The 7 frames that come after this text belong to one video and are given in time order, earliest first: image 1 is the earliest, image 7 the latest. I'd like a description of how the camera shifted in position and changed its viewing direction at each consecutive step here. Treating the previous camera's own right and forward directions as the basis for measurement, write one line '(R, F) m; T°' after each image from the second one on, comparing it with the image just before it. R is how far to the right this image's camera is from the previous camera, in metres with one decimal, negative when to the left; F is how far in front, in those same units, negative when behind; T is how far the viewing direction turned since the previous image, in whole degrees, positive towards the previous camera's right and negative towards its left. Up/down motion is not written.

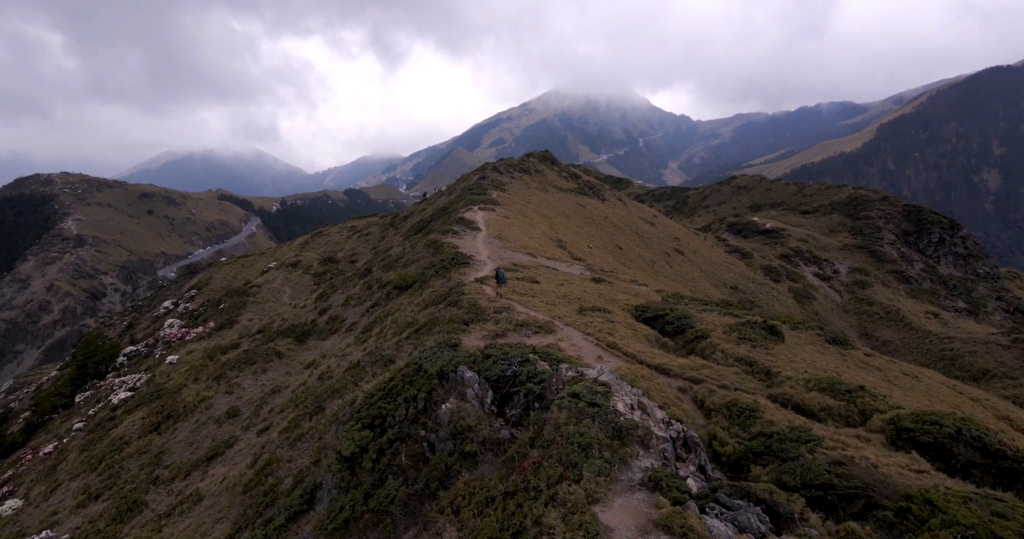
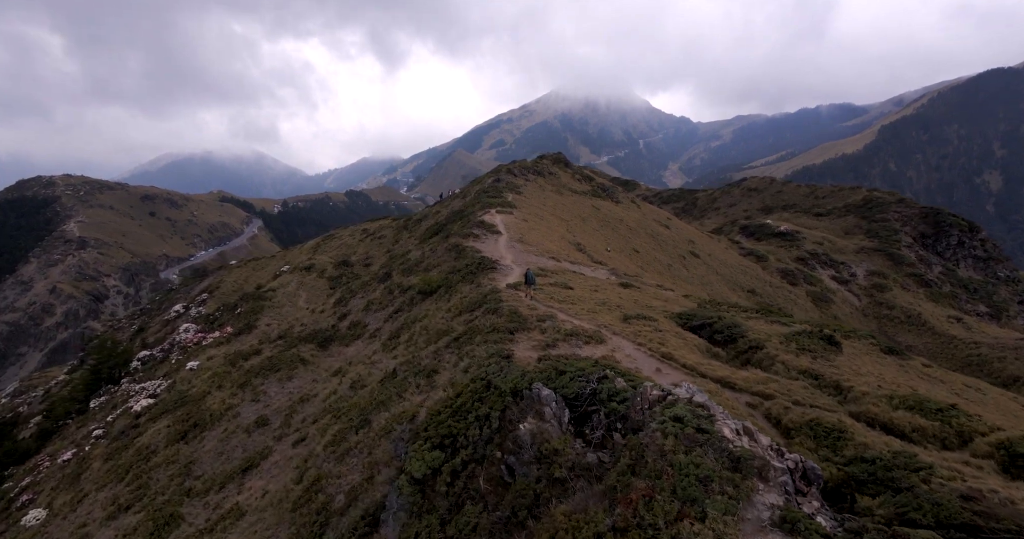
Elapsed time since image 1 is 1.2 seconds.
(-2.0, +0.7) m; 0°
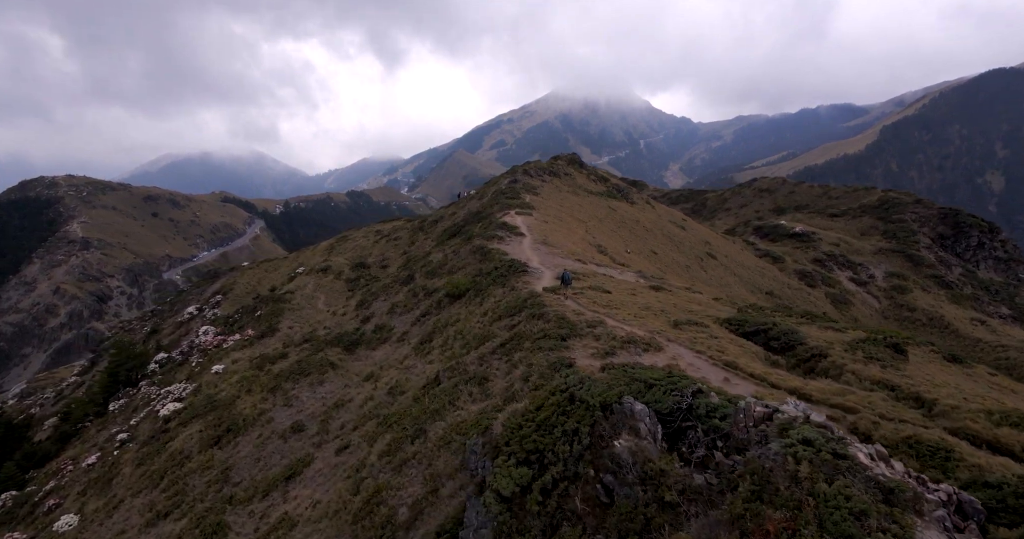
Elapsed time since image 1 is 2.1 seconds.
(-2.2, +0.5) m; 0°
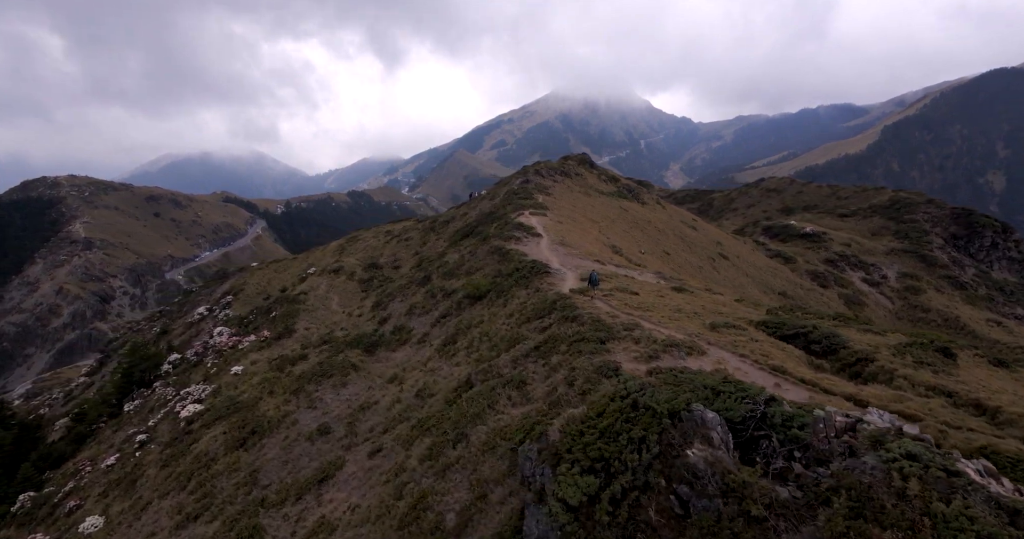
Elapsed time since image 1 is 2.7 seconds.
(-1.6, +0.2) m; 0°
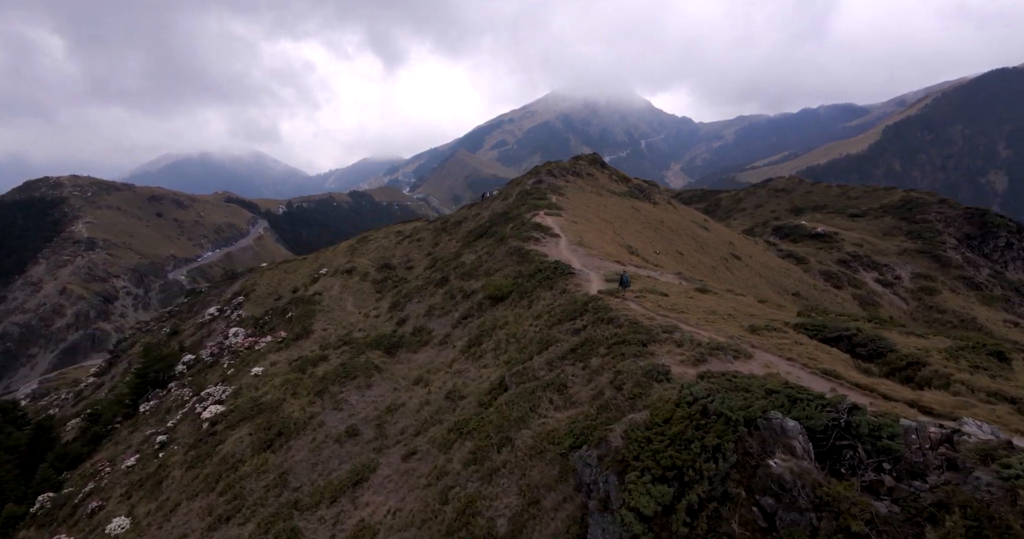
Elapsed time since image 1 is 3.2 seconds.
(-1.7, +0.3) m; 0°
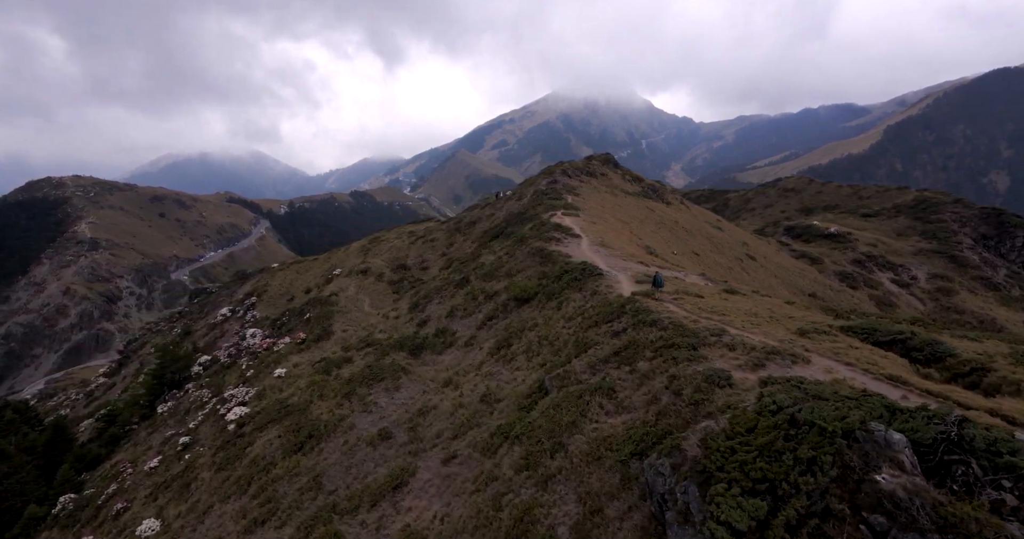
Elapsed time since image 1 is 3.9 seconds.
(-1.9, +0.3) m; 0°
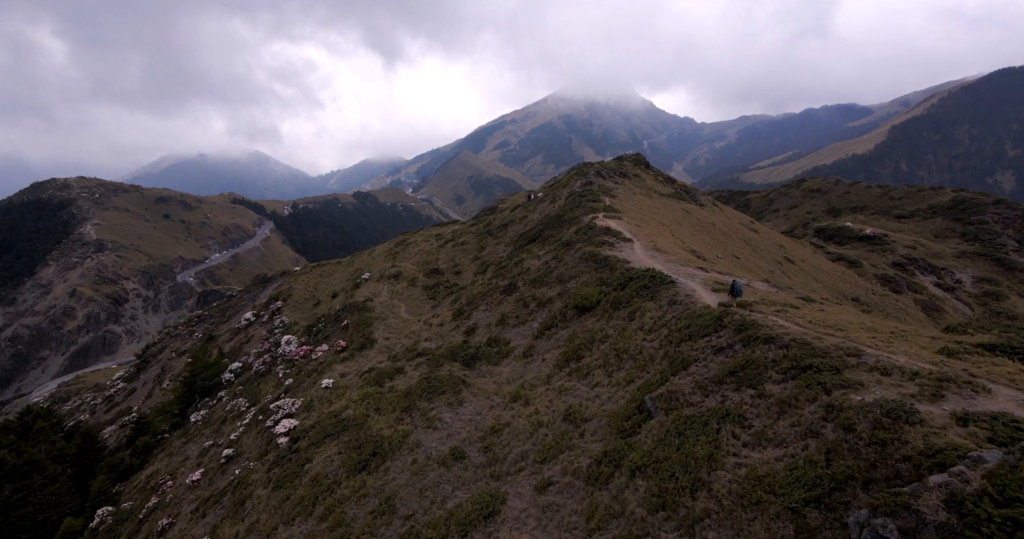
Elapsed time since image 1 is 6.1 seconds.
(-4.3, +2.0) m; 0°
